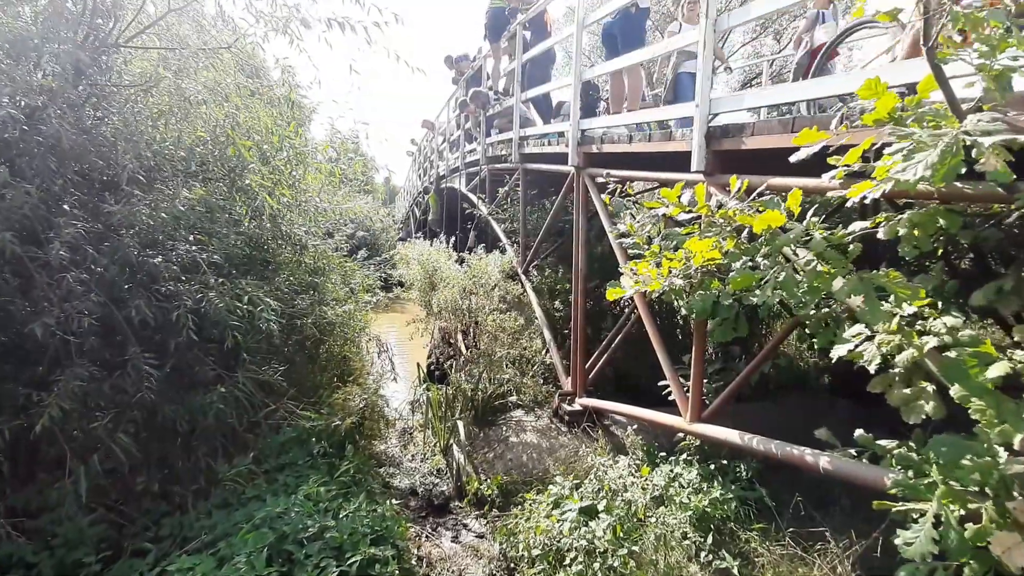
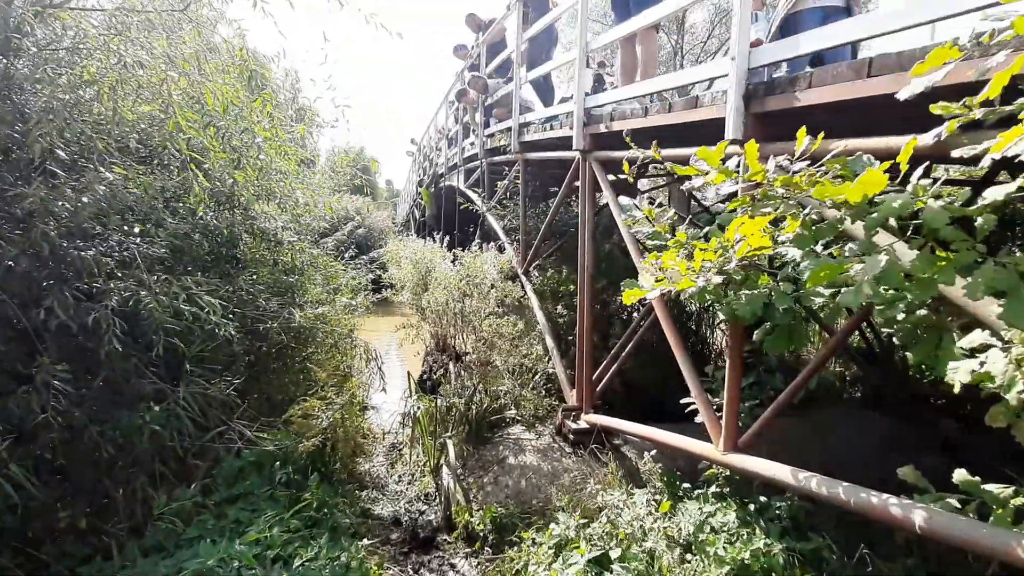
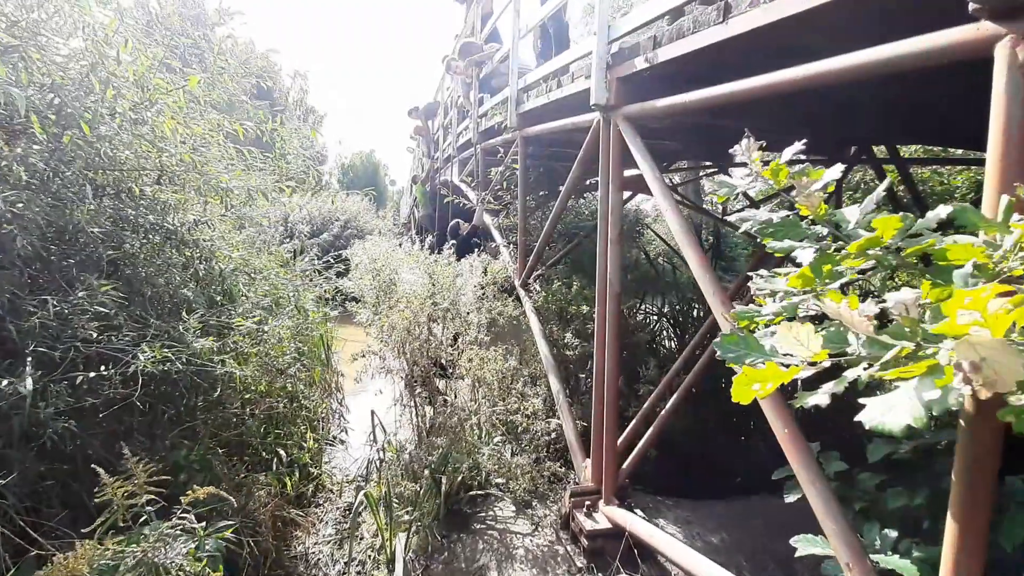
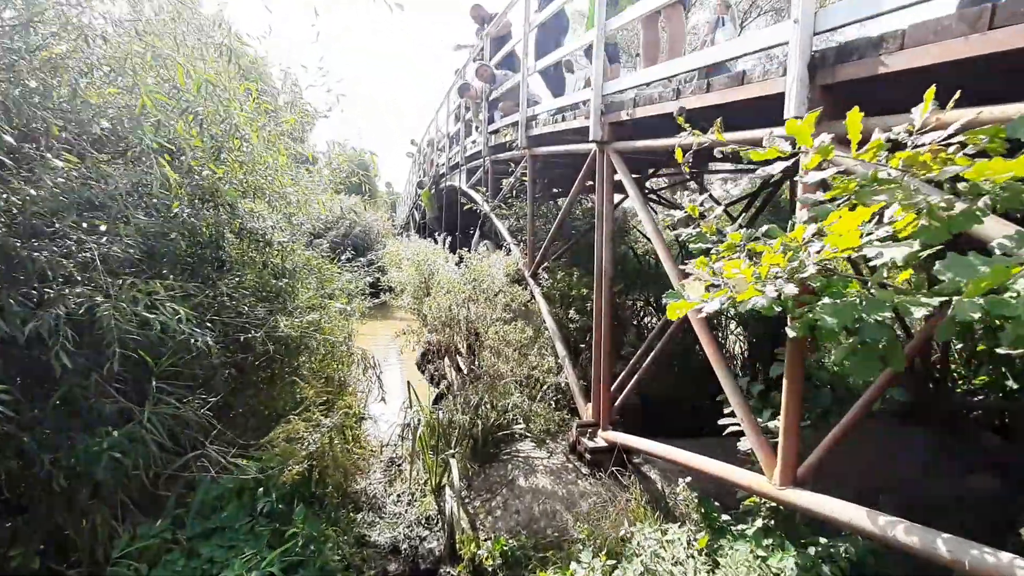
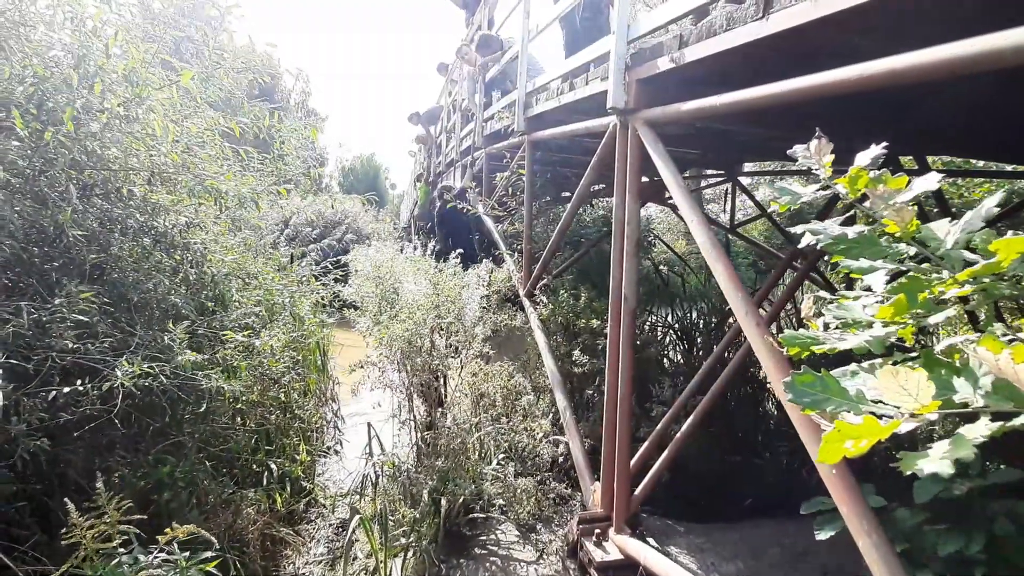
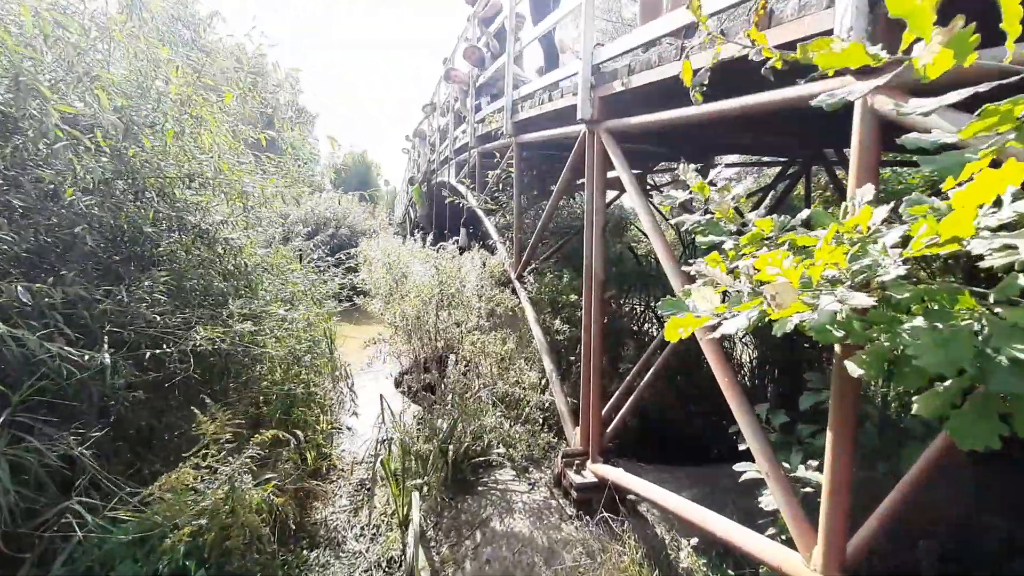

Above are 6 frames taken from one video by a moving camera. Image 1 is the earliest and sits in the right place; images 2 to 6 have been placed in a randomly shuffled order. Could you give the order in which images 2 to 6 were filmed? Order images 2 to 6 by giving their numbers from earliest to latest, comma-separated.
2, 4, 6, 3, 5
